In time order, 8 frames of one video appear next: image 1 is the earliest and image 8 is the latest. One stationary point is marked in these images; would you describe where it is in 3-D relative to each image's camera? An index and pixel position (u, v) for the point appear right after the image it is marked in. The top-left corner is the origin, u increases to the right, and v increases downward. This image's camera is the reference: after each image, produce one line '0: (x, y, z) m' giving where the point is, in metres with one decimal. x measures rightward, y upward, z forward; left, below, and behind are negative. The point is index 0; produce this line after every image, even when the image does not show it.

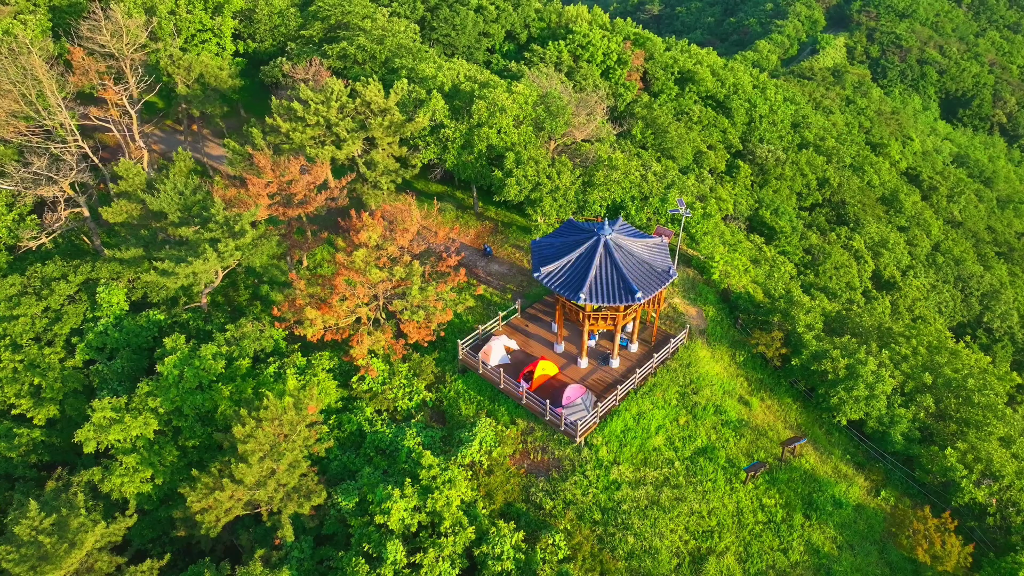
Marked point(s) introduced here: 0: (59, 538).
0: (-11.1, -6.1, +17.5) m
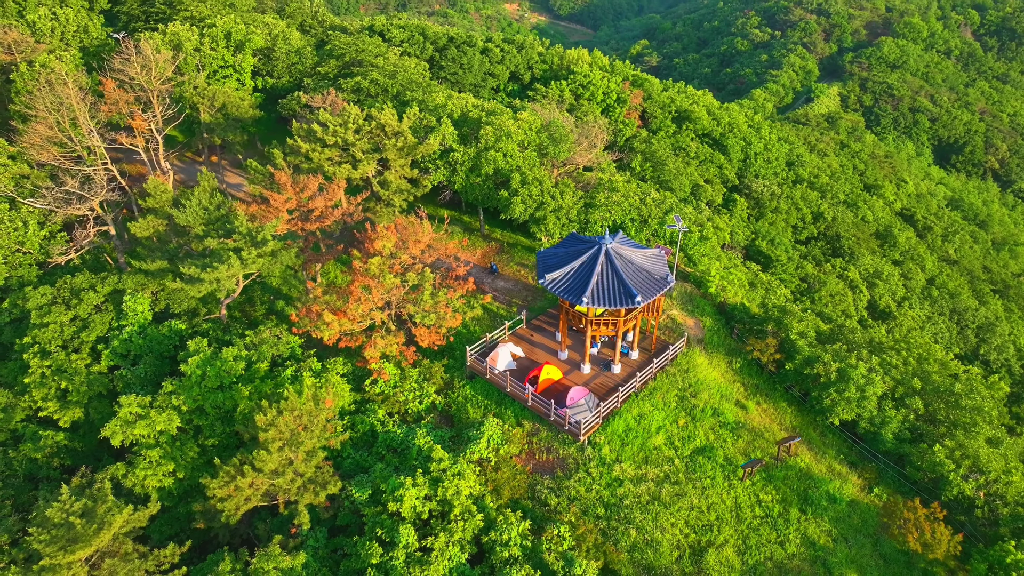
0: (-11.0, -6.0, +18.4) m
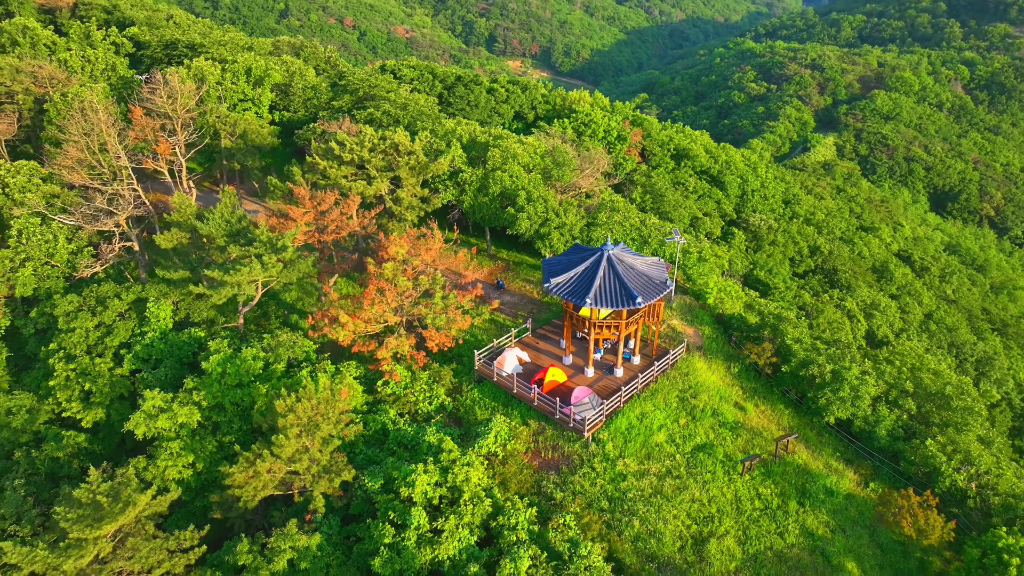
0: (-10.8, -5.7, +19.2) m
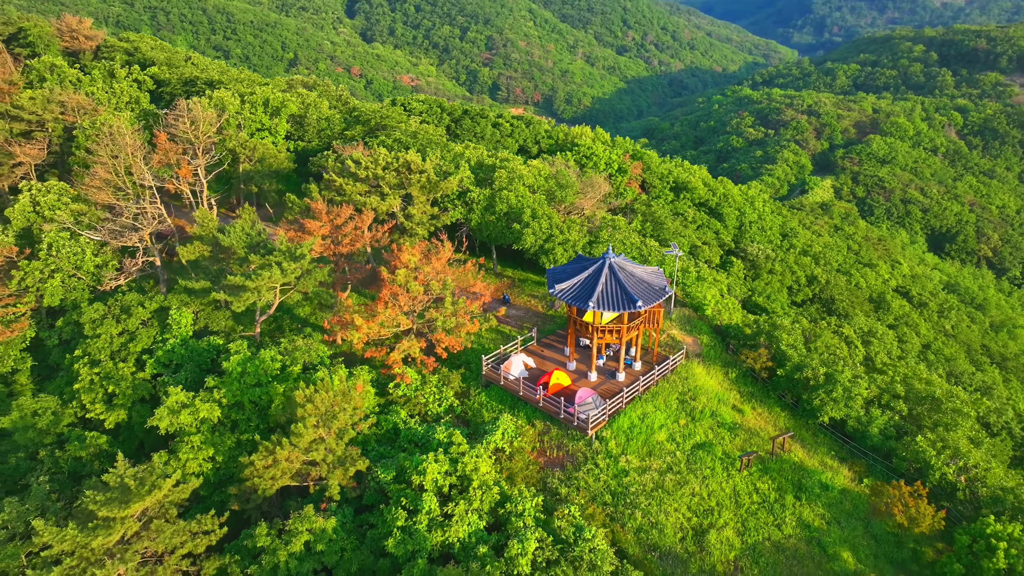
0: (-10.5, -5.6, +20.1) m
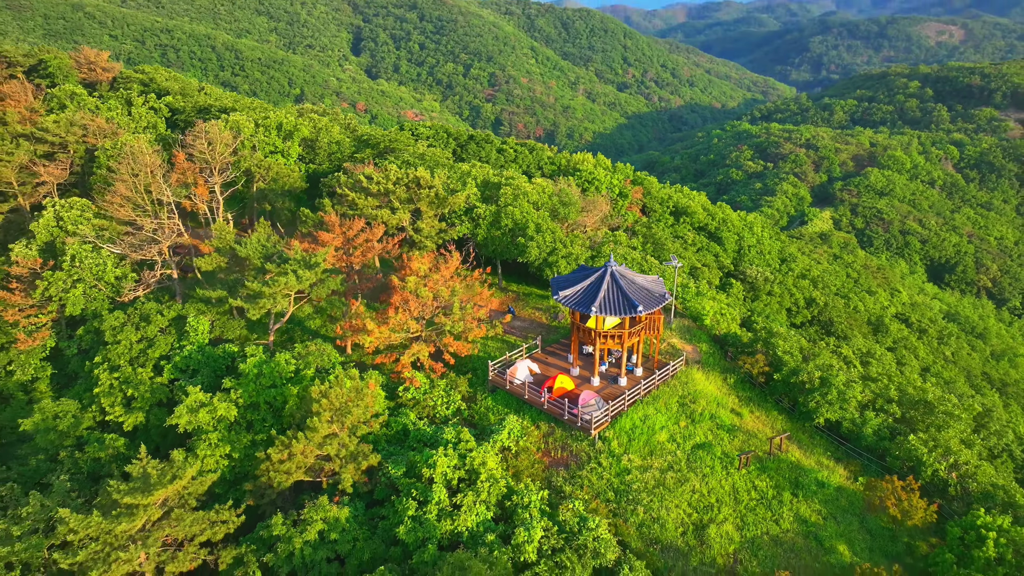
0: (-10.4, -5.6, +20.9) m
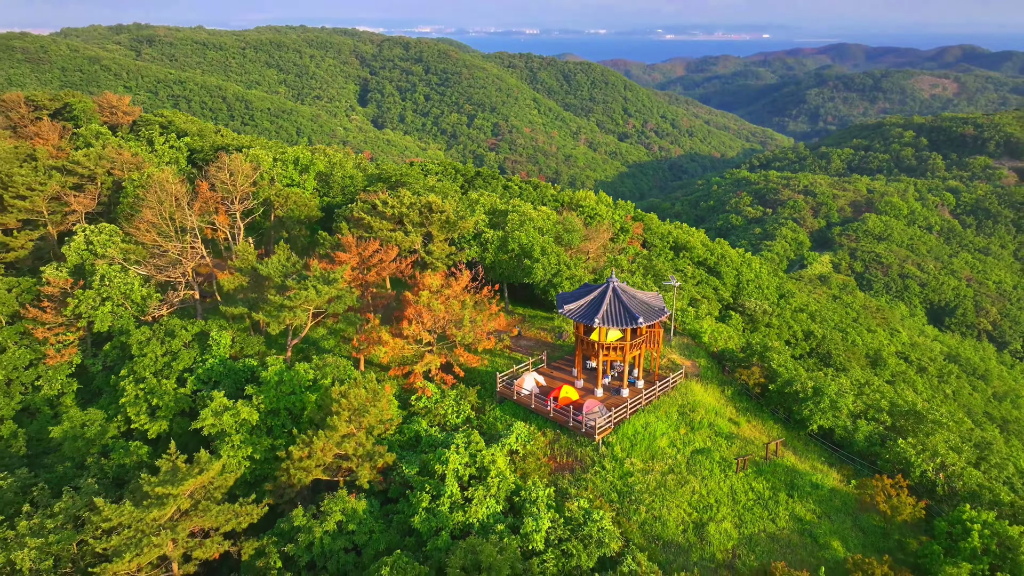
0: (-10.1, -5.7, +22.2) m
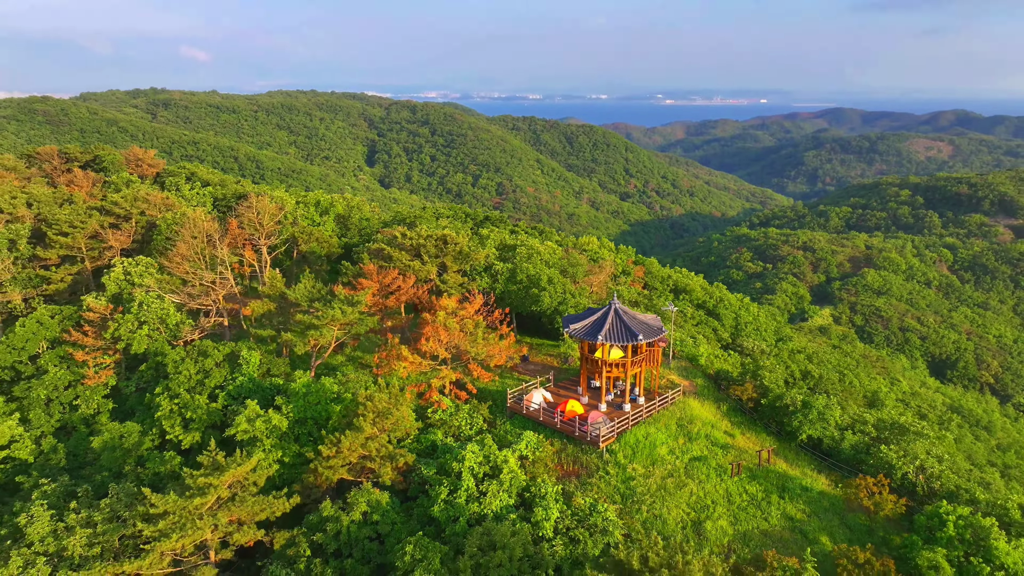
0: (-9.7, -6.1, +24.2) m
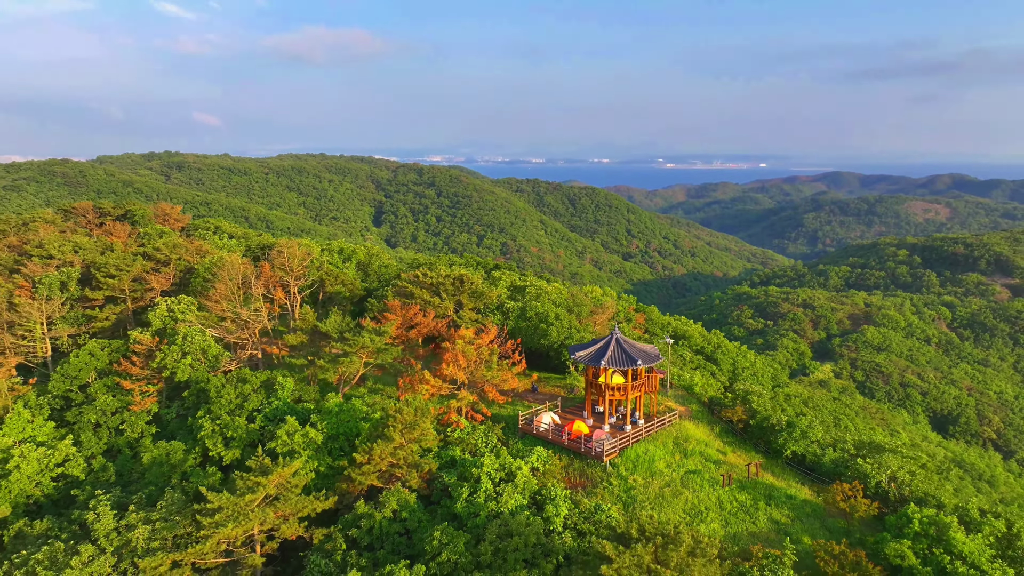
0: (-9.2, -7.0, +27.2) m
